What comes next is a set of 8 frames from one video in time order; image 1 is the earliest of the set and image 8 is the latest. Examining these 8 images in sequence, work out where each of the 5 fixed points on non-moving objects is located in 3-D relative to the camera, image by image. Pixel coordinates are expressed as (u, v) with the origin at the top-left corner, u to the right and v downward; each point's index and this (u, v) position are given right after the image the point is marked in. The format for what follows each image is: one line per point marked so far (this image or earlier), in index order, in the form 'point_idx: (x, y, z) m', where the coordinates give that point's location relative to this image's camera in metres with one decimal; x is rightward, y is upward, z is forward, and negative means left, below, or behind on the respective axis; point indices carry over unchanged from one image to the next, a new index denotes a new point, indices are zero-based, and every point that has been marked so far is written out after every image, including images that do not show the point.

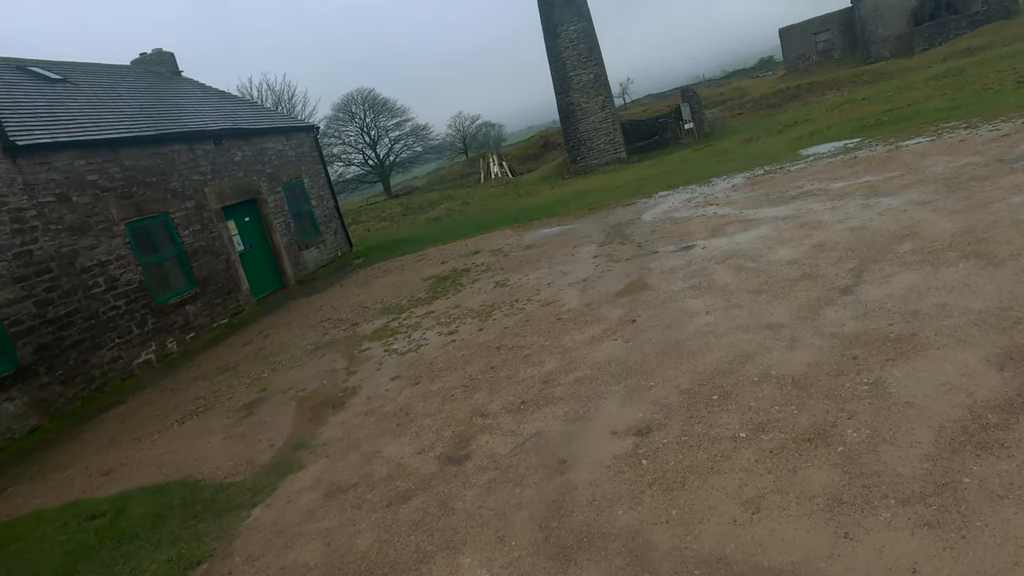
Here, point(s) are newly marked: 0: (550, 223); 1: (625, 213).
0: (+0.7, +1.3, +12.7) m
1: (+1.9, +1.3, +11.4) m
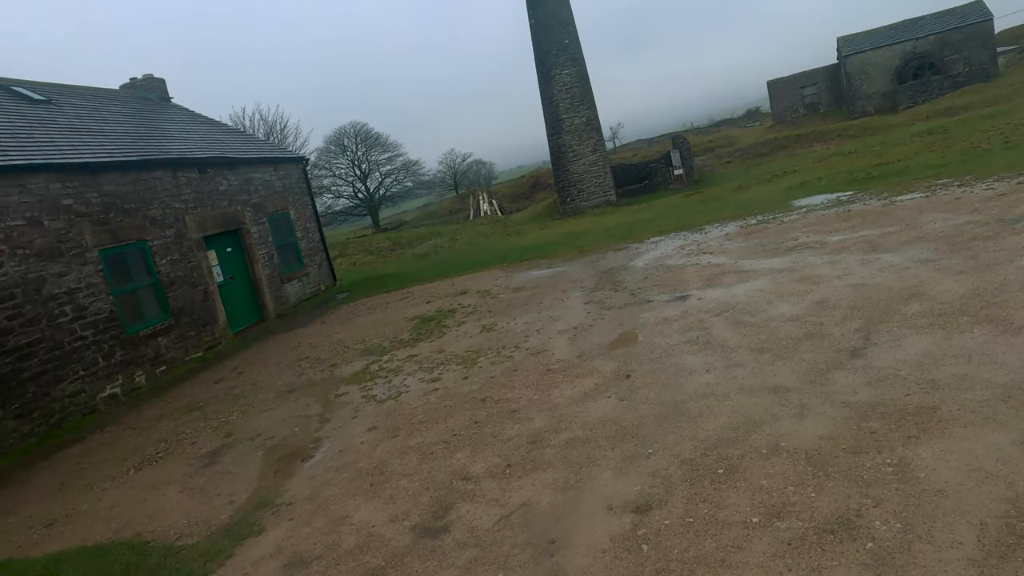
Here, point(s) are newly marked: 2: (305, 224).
0: (+0.5, +0.4, +12.5) m
1: (+1.7, +0.5, +11.2) m
2: (-5.1, +1.6, +16.4) m
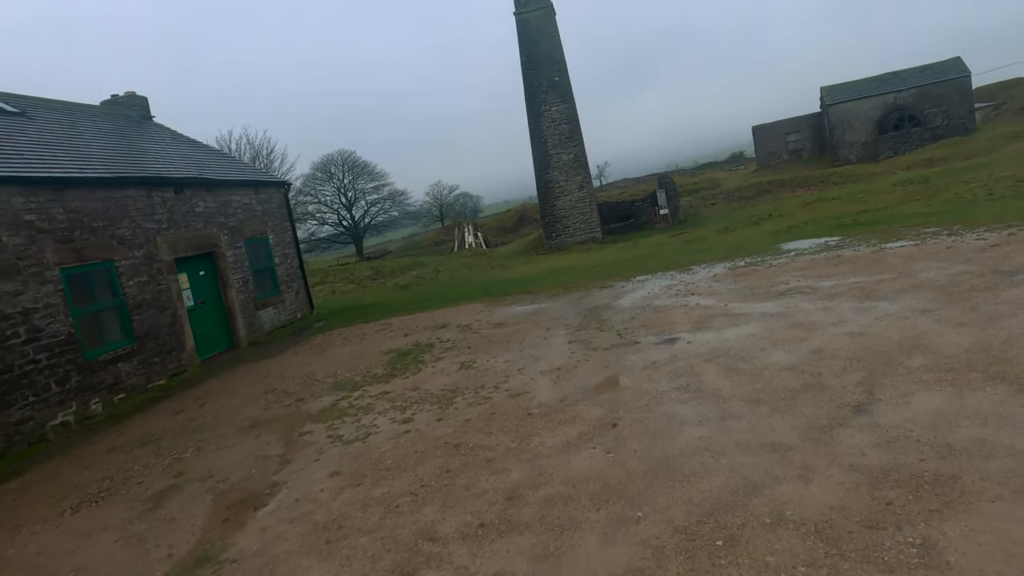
0: (+0.2, -0.2, +12.2) m
1: (+1.5, -0.1, +10.9) m
2: (-5.5, +0.9, +16.0) m
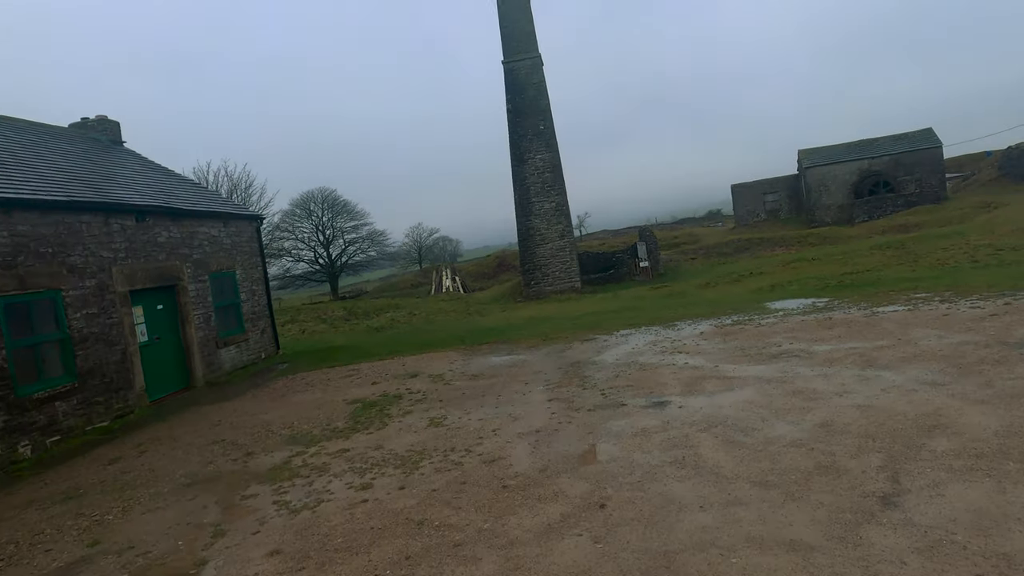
0: (-0.2, -1.1, +11.6) m
1: (+1.1, -1.0, +10.4) m
2: (-6.0, +0.1, +15.3) m
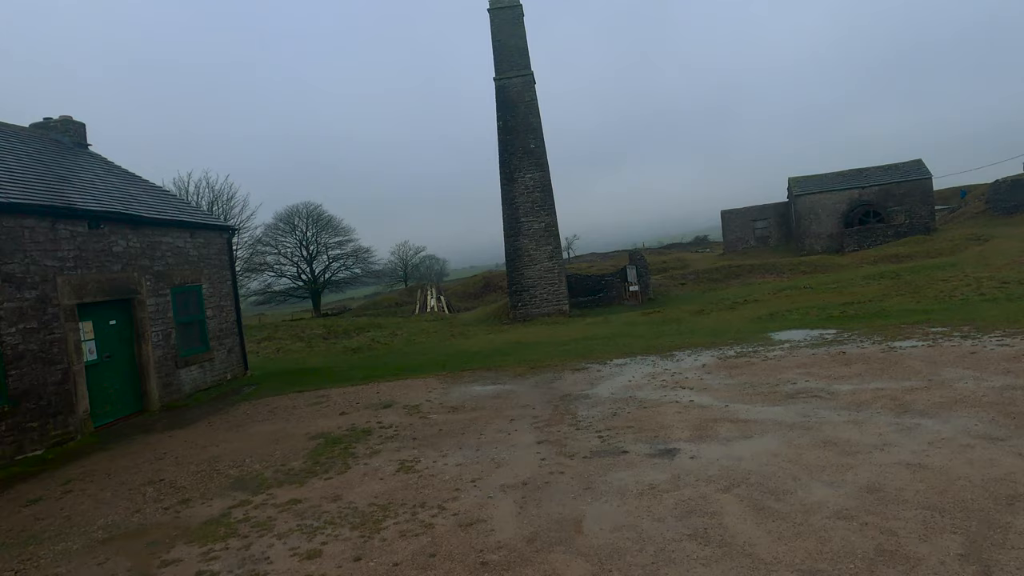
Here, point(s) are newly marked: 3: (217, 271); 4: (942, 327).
0: (-0.5, -1.4, +10.6) m
1: (+0.9, -1.3, +9.5) m
2: (-6.3, -0.3, +14.3) m
3: (-6.4, +0.4, +14.3) m
4: (+6.8, -0.6, +10.4) m
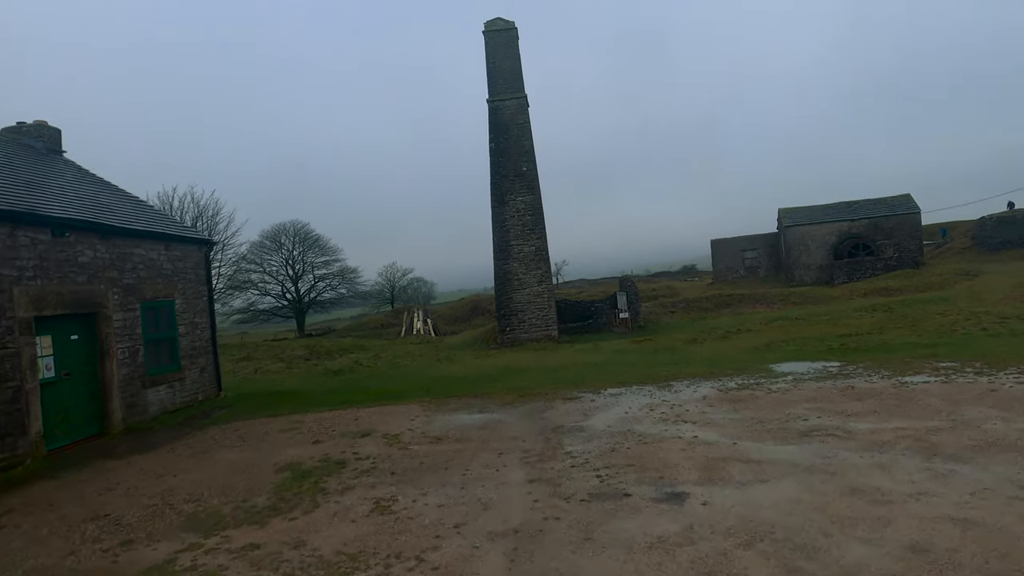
0: (-0.6, -1.8, +10.0) m
1: (+0.7, -1.6, +8.9) m
2: (-6.5, -0.6, +13.6) m
3: (-6.6, 0.0, +13.6) m
4: (+6.6, -1.1, +10.0) m
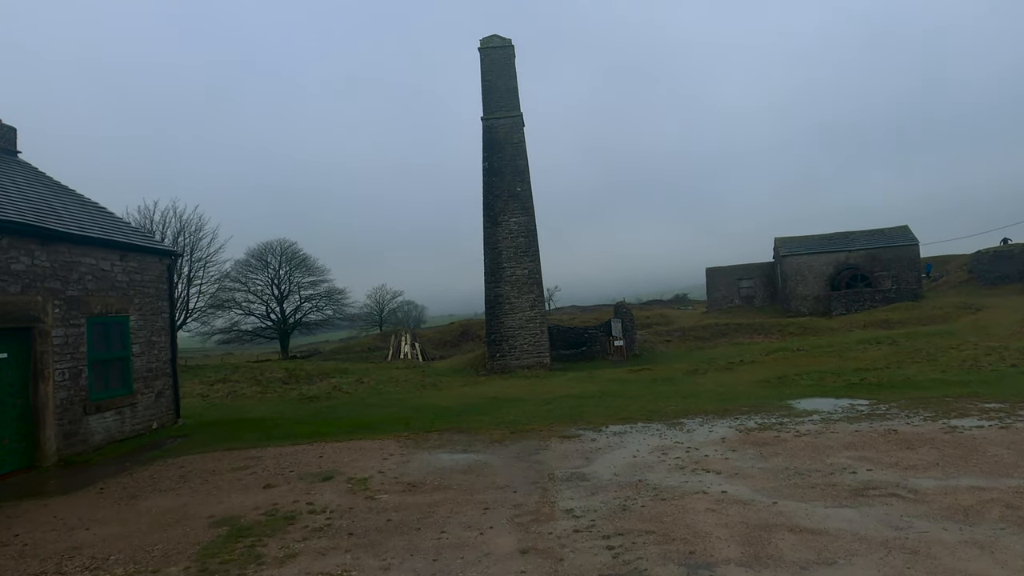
0: (-0.8, -2.0, +8.7) m
1: (+0.6, -1.9, +7.6) m
2: (-6.7, -0.9, +12.3) m
3: (-6.7, -0.2, +12.3) m
4: (+6.5, -1.5, +8.9) m
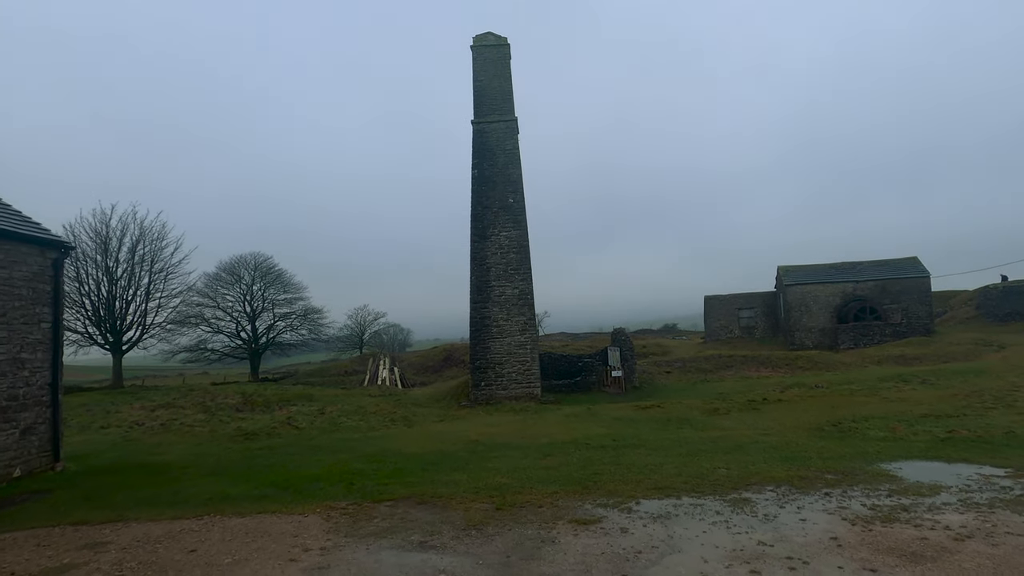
0: (-0.9, -2.1, +5.8) m
1: (+0.5, -1.9, +4.7) m
2: (-6.8, -0.9, +9.2) m
3: (-6.9, -0.2, +9.3) m
4: (+6.4, -1.8, +6.0) m
